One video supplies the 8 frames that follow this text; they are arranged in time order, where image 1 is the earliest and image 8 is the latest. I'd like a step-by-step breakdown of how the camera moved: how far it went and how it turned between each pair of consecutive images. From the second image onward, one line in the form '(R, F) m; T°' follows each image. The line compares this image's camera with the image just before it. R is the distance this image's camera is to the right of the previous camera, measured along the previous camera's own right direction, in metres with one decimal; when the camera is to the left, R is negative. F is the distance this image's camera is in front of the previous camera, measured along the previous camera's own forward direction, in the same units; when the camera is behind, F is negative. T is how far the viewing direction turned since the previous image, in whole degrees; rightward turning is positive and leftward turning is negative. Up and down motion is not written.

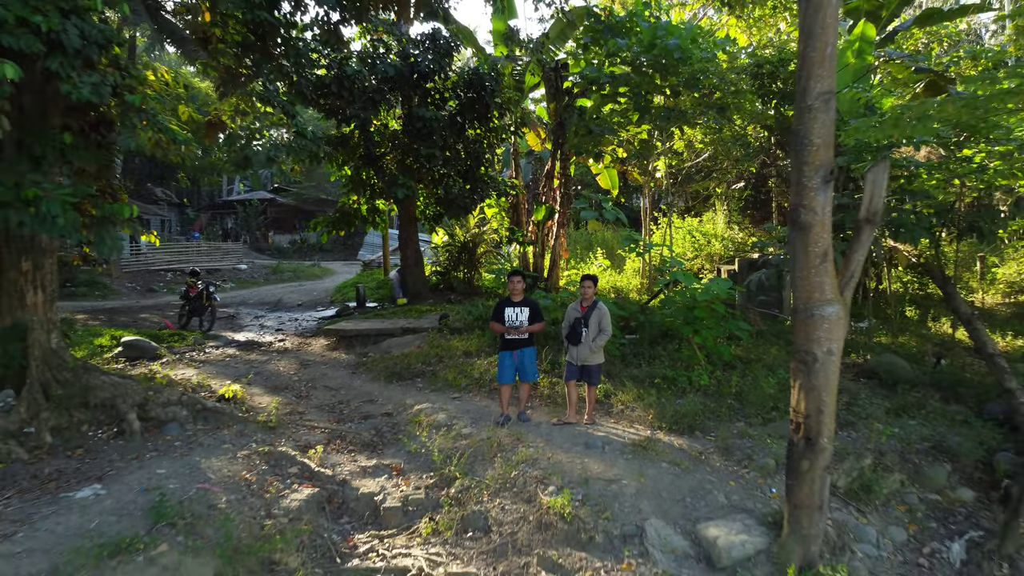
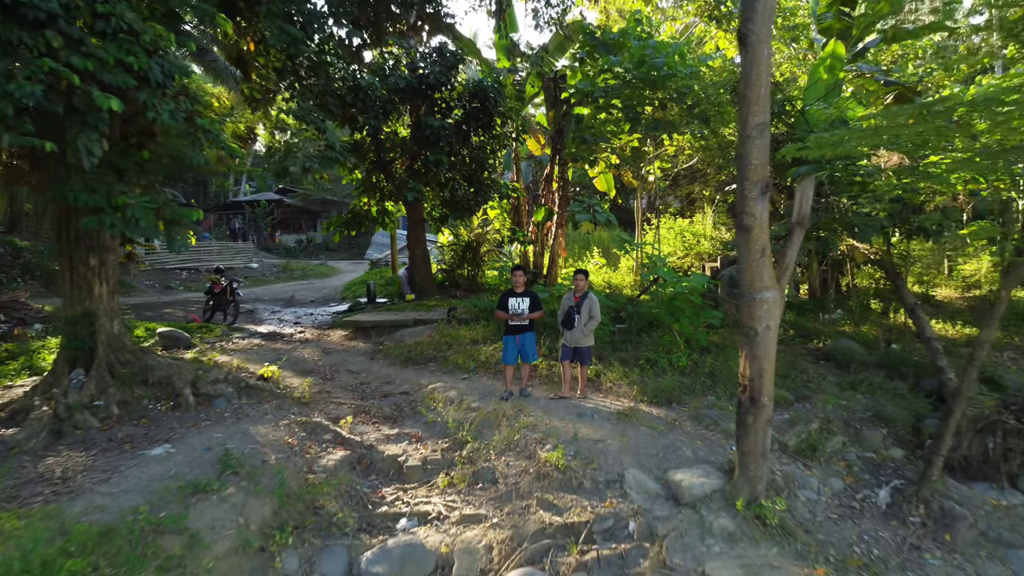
(0.0, -0.7) m; 0°
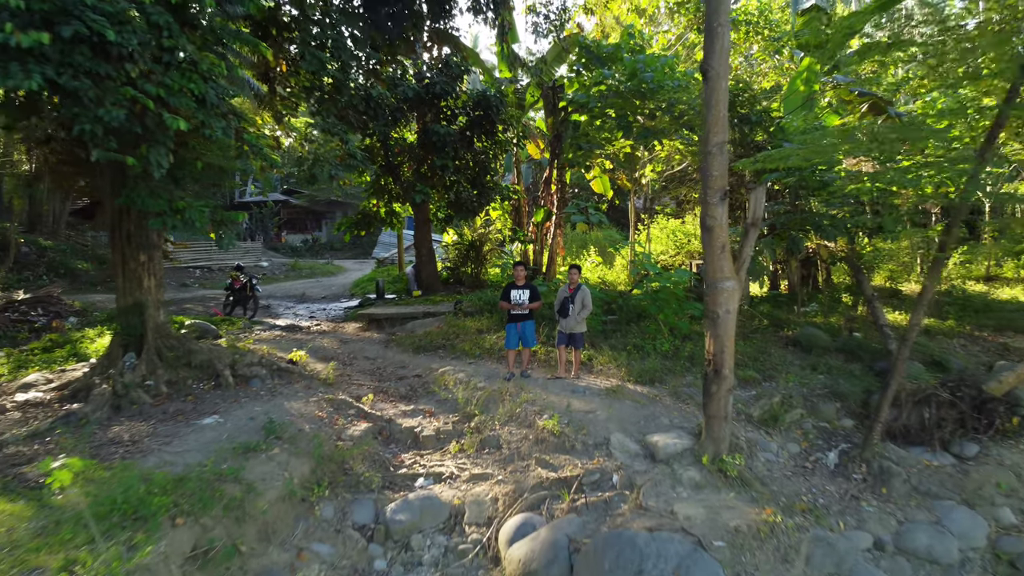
(0.0, -0.6) m; 0°
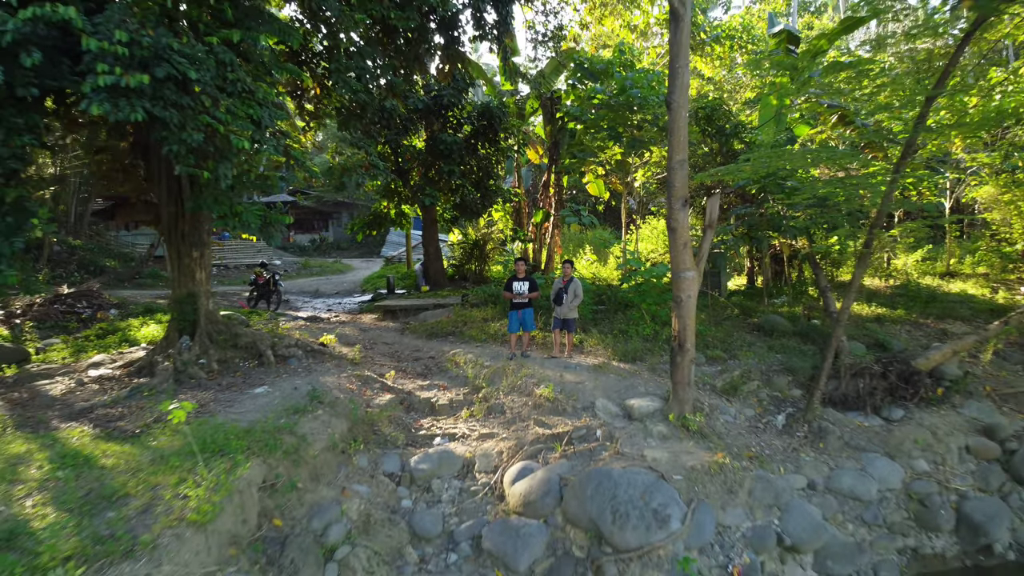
(0.0, -0.9) m; 0°
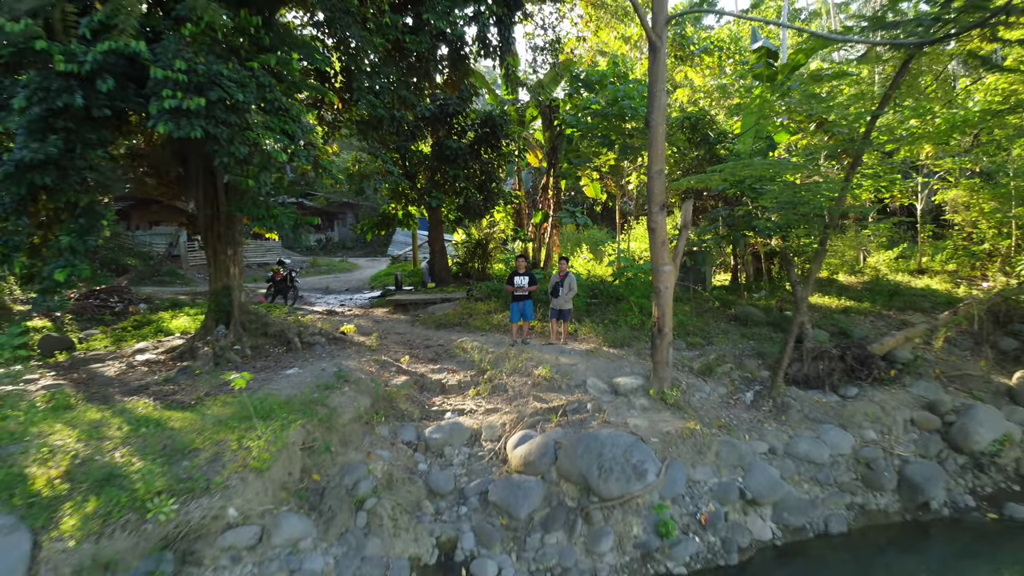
(0.0, -0.8) m; 0°
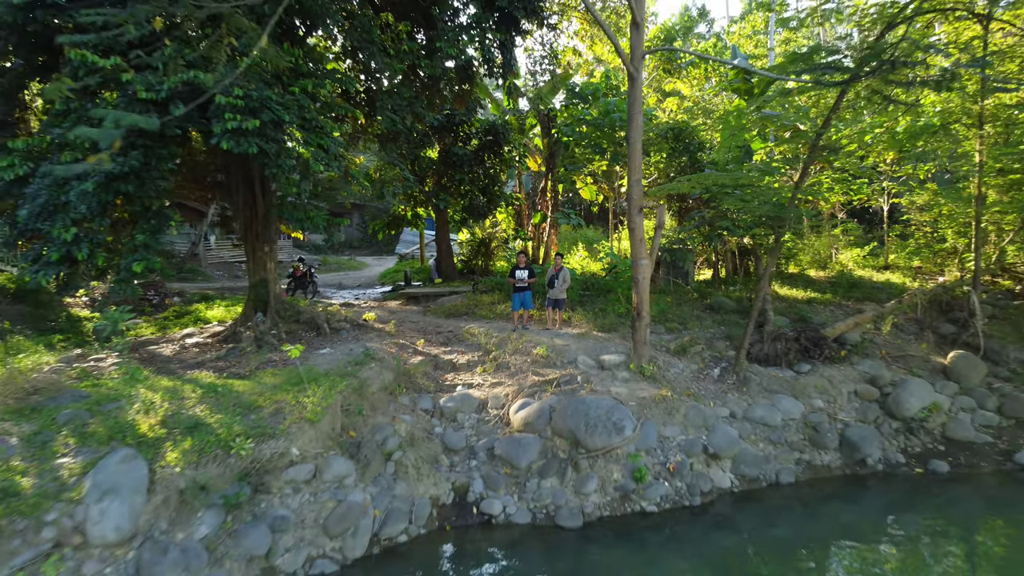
(0.0, -1.0) m; 0°
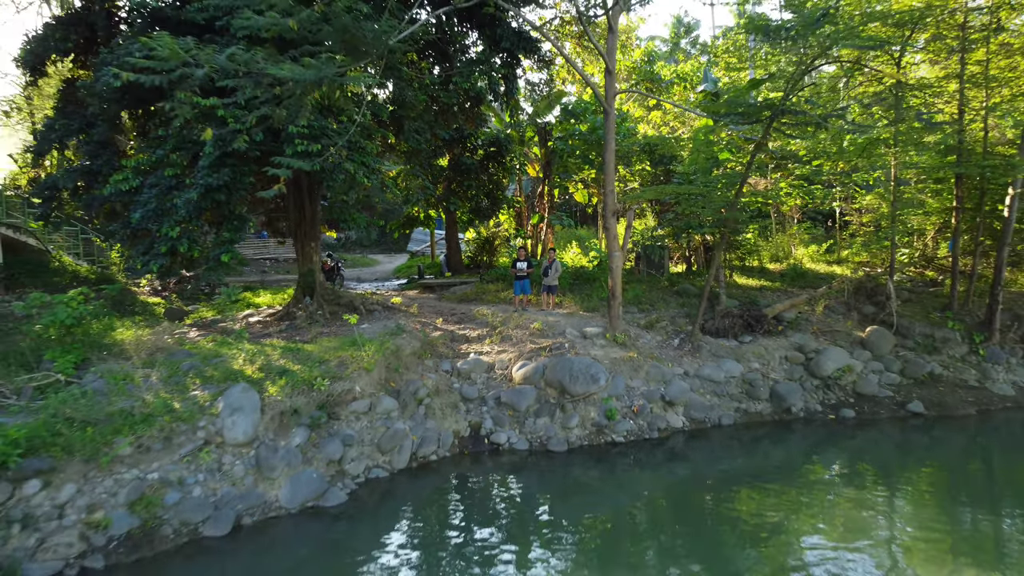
(0.0, -1.9) m; 0°
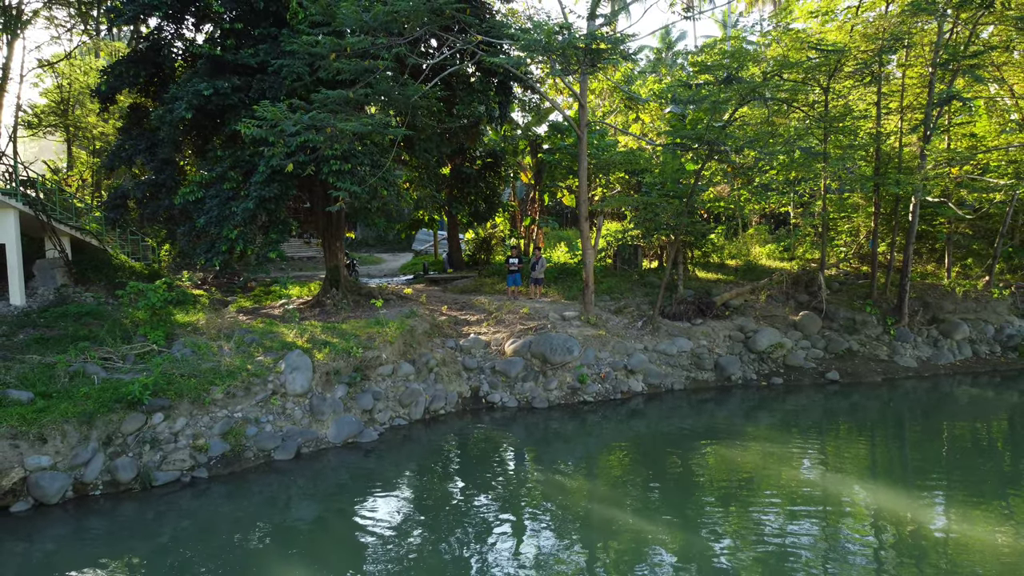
(+0.1, -2.0) m; 0°
